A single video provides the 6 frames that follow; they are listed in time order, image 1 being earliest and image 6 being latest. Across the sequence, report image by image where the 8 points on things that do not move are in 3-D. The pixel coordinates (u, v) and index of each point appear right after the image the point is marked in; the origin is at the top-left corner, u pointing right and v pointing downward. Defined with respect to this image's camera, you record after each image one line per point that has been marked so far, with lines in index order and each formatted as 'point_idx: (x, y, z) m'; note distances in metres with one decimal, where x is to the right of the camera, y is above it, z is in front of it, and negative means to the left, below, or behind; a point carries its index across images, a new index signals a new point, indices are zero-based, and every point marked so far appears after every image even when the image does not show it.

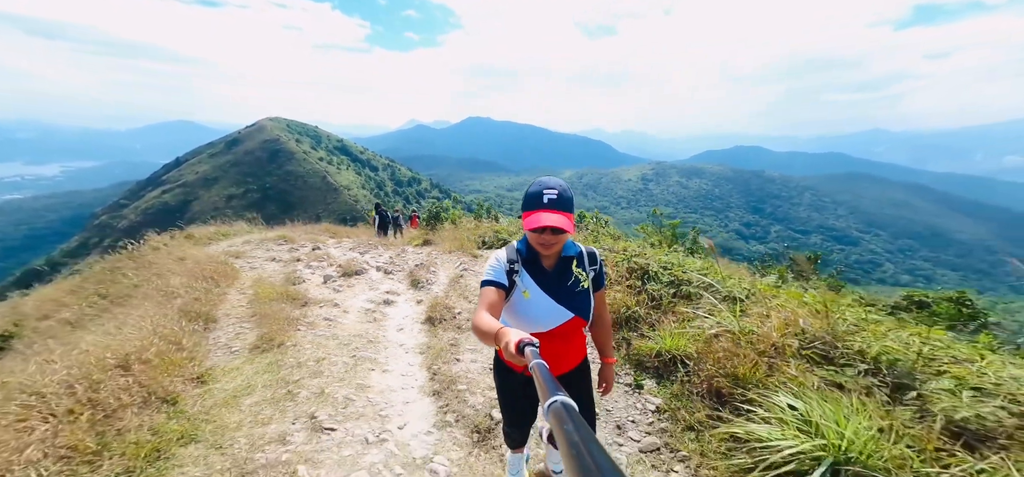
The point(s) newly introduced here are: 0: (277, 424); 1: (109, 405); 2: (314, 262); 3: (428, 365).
0: (-2.2, -1.8, +3.7) m
1: (-3.5, -1.5, +3.6) m
2: (-4.6, -0.6, +9.0) m
3: (-1.0, -1.5, +4.6) m
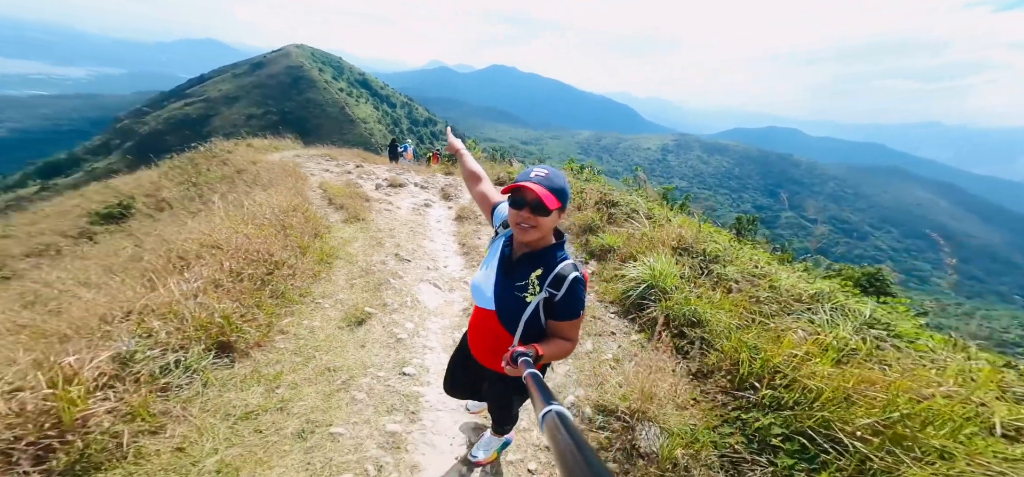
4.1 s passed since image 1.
0: (-2.3, -0.3, +6.4) m
1: (-3.5, +0.1, +6.3) m
2: (-4.4, +1.8, +11.5) m
3: (-1.0, 0.0, +7.3) m
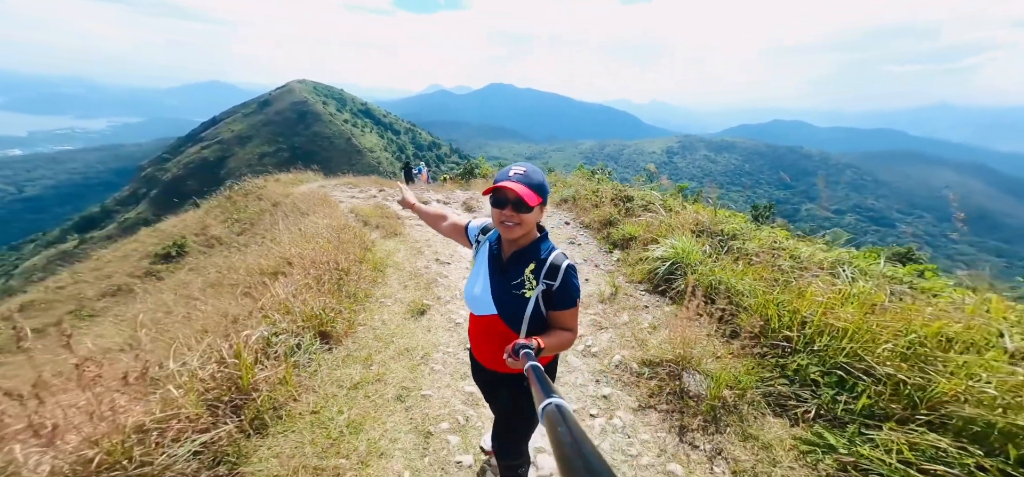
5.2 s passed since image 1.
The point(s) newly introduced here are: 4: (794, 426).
0: (-1.7, -0.4, +7.1) m
1: (-3.0, -0.1, +7.1) m
2: (-3.9, +1.3, +12.3) m
3: (-0.4, -0.1, +8.0) m
4: (+2.5, -1.7, +3.6) m
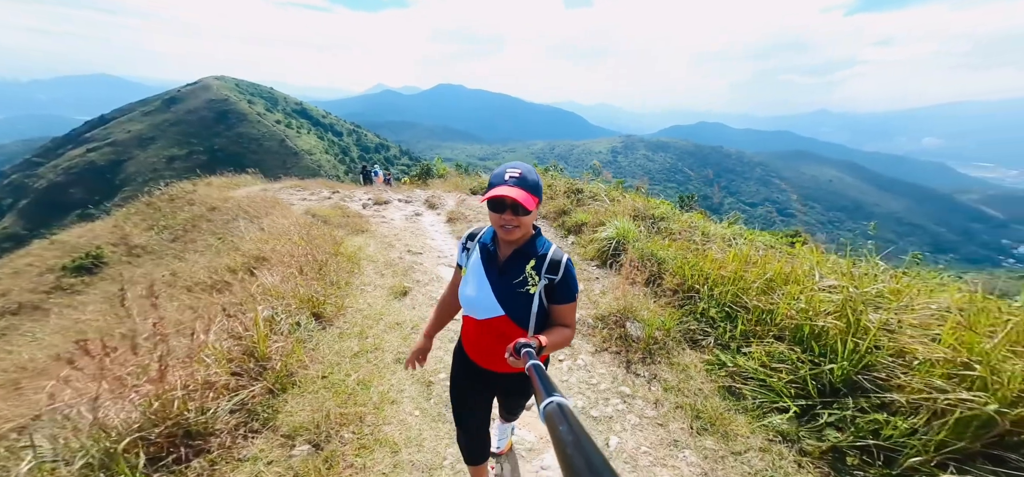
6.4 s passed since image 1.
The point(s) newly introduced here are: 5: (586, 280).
0: (-2.4, -0.3, +7.6) m
1: (-3.7, 0.0, +7.4) m
2: (-5.3, +1.3, +12.5) m
3: (-1.2, +0.1, +8.6) m
4: (+2.3, -1.4, +4.6) m
5: (+1.2, -0.7, +6.4) m
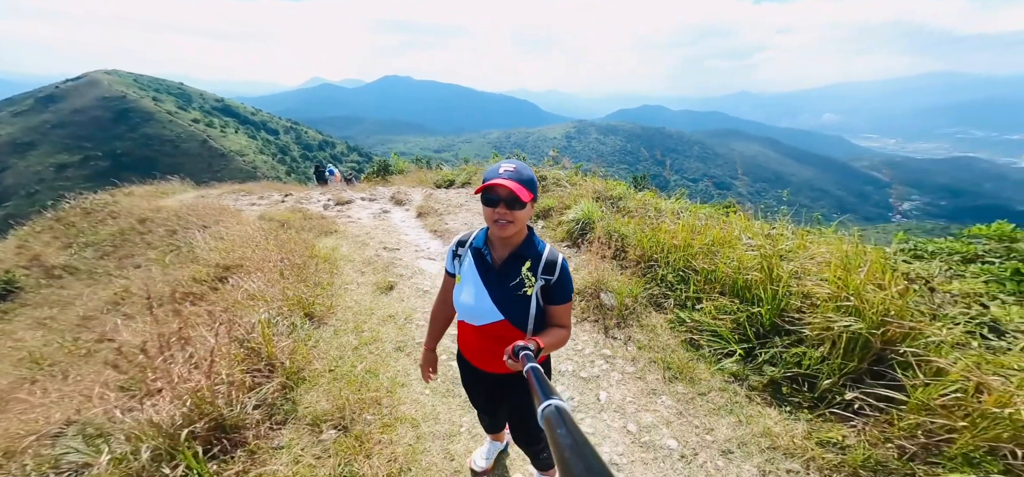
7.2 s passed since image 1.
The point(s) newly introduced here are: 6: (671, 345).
0: (-2.9, -0.2, +7.6) m
1: (-4.2, -0.1, +7.3) m
2: (-6.5, +1.2, +12.1) m
3: (-1.9, +0.2, +8.8) m
4: (+2.2, -1.0, +5.3) m
5: (+0.9, -0.4, +6.9) m
6: (+2.0, -1.3, +4.8) m
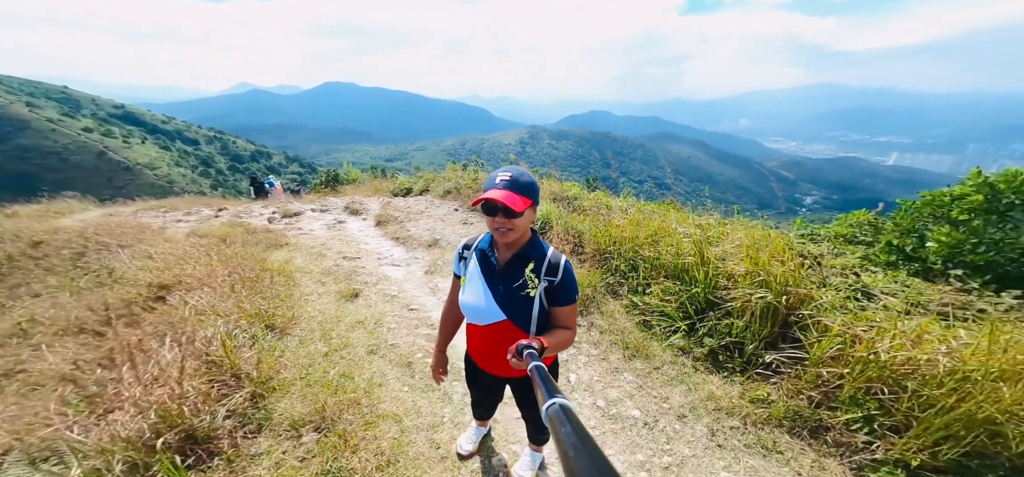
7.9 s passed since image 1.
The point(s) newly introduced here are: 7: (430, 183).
0: (-3.7, -0.4, +7.4) m
1: (-4.9, -0.3, +6.9) m
2: (-8.0, +0.8, +11.4) m
3: (-2.9, +0.1, +8.7) m
4: (+1.7, -0.9, +5.8) m
5: (+0.1, -0.4, +7.2) m
6: (+1.6, -1.2, +5.3) m
7: (-2.8, +1.9, +12.5) m
